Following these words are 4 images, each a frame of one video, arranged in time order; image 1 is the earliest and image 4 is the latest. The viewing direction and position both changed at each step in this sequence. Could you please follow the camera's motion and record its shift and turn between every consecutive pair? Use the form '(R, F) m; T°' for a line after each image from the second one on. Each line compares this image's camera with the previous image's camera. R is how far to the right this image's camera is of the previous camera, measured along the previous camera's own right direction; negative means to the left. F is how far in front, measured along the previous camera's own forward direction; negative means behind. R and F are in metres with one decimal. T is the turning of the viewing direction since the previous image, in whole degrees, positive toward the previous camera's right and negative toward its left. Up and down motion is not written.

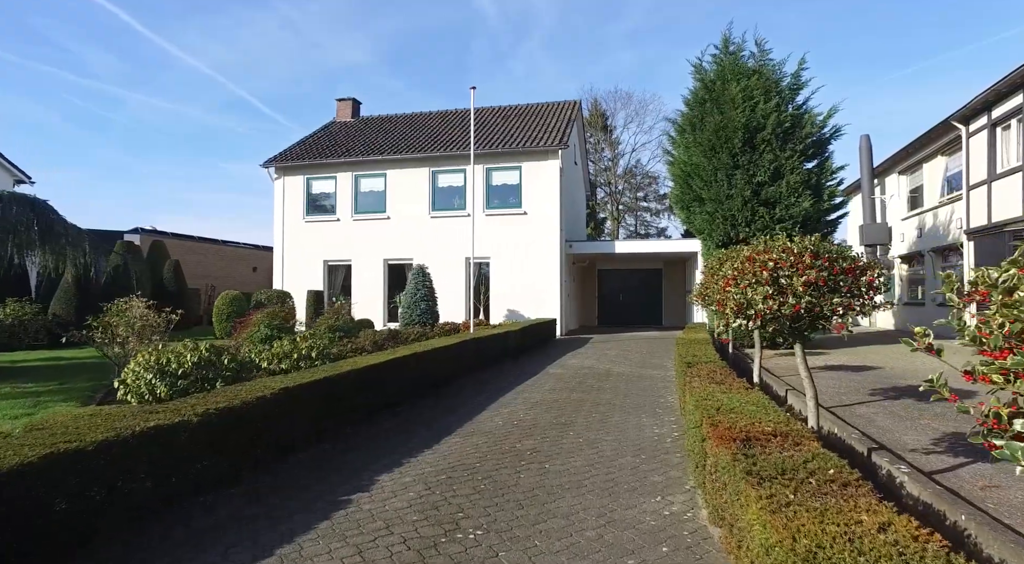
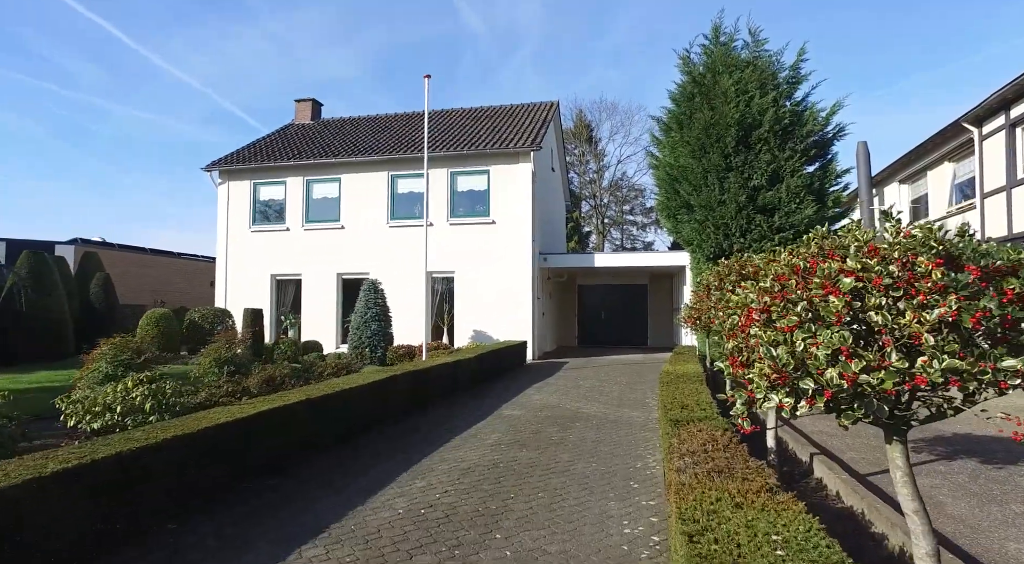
(+0.6, +2.0) m; +1°
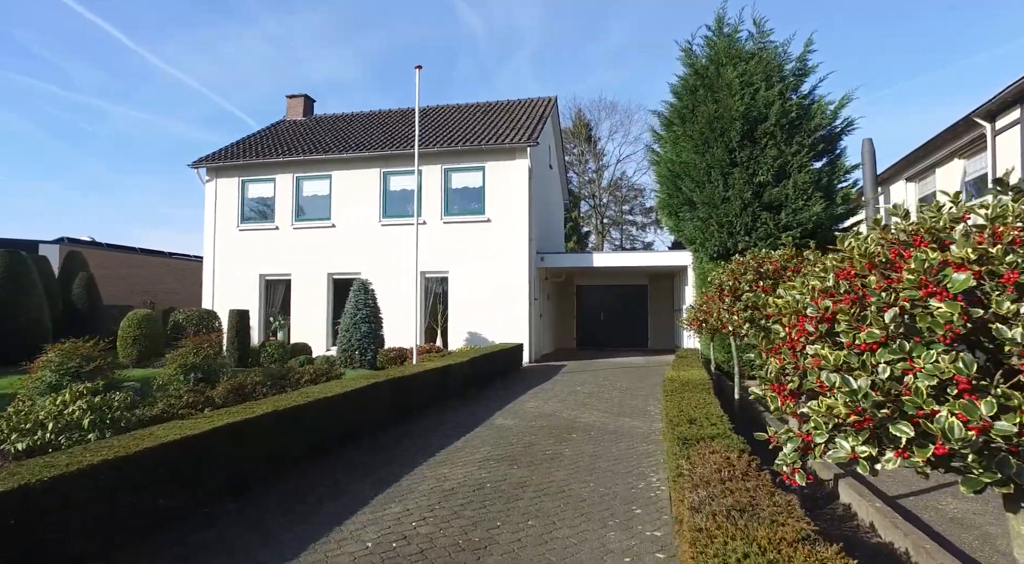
(+0.1, +0.6) m; 0°
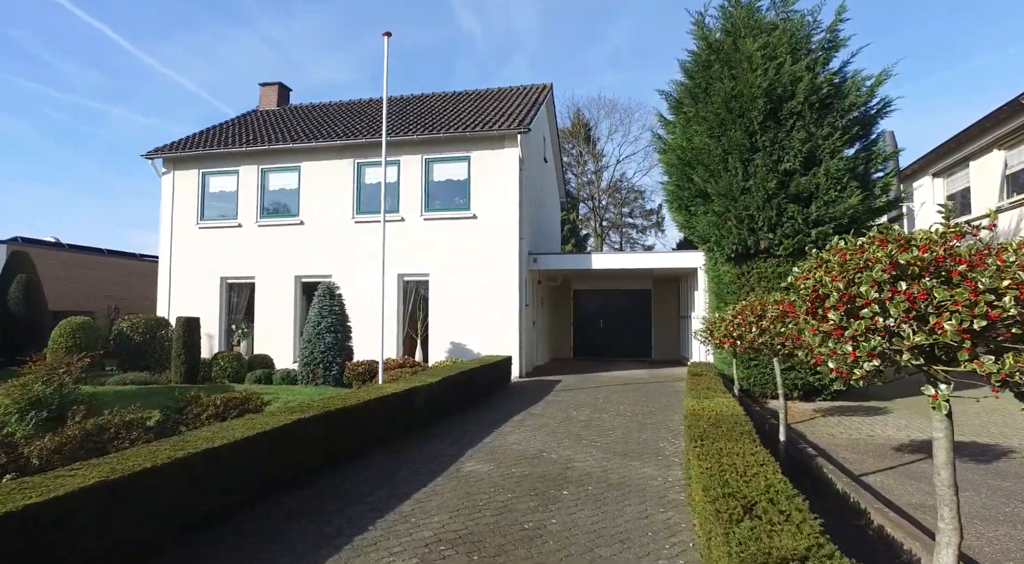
(+0.2, +1.8) m; 0°
